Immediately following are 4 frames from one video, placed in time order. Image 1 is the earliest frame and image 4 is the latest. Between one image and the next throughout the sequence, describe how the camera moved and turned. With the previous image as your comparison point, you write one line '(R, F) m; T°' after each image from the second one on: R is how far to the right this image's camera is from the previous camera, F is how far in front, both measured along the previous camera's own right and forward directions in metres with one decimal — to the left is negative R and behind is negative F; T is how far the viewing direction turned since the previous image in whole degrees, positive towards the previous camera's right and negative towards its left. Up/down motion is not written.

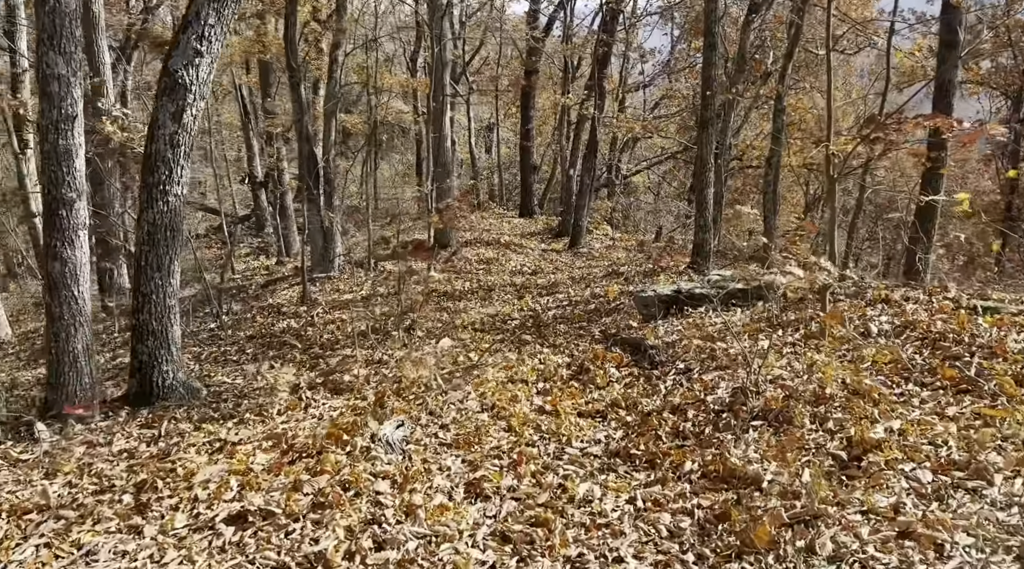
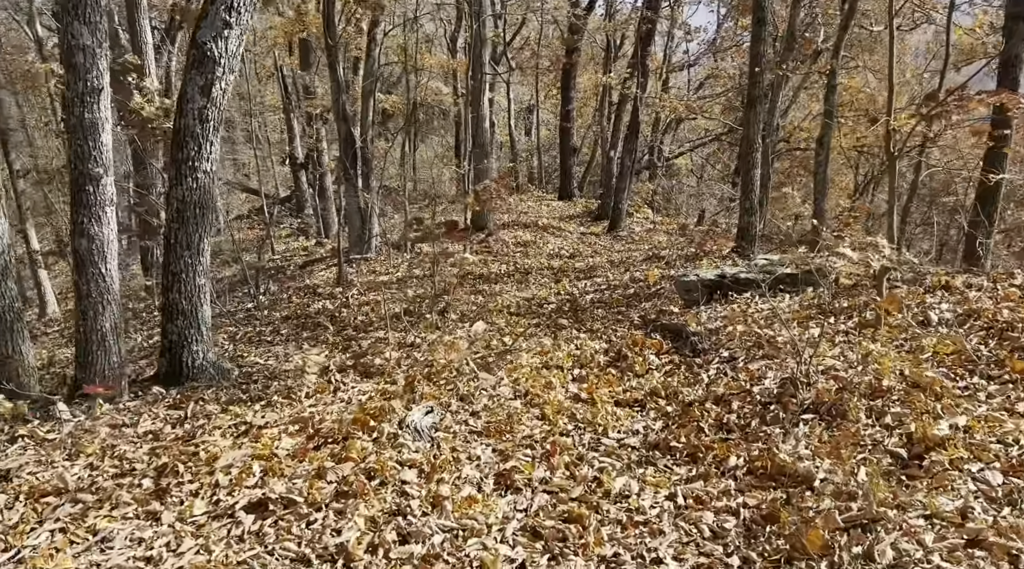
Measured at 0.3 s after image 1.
(0.0, +0.3) m; -3°
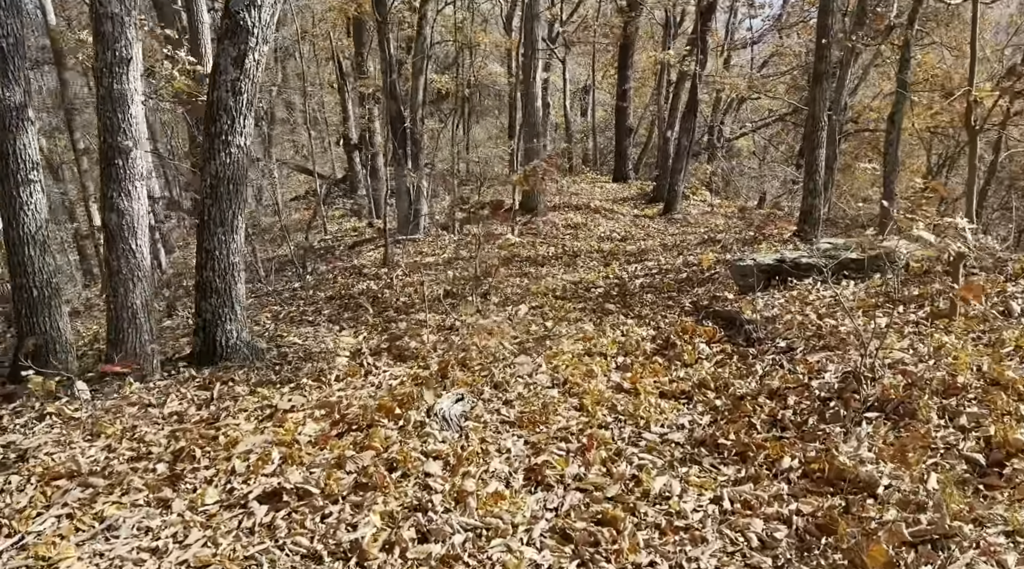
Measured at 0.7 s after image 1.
(+0.1, +0.3) m; -4°
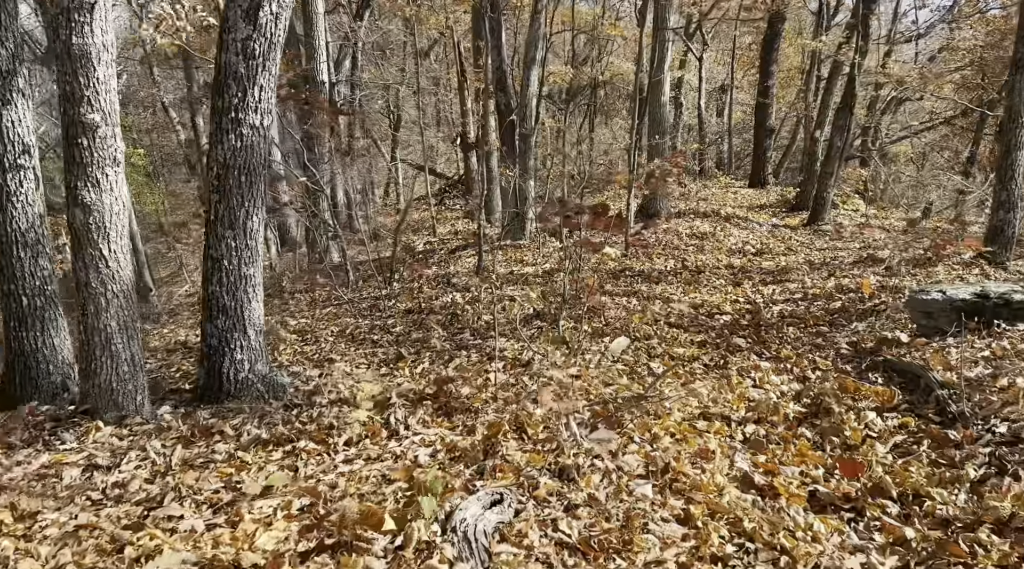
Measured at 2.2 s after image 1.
(+0.2, +1.6) m; -10°
